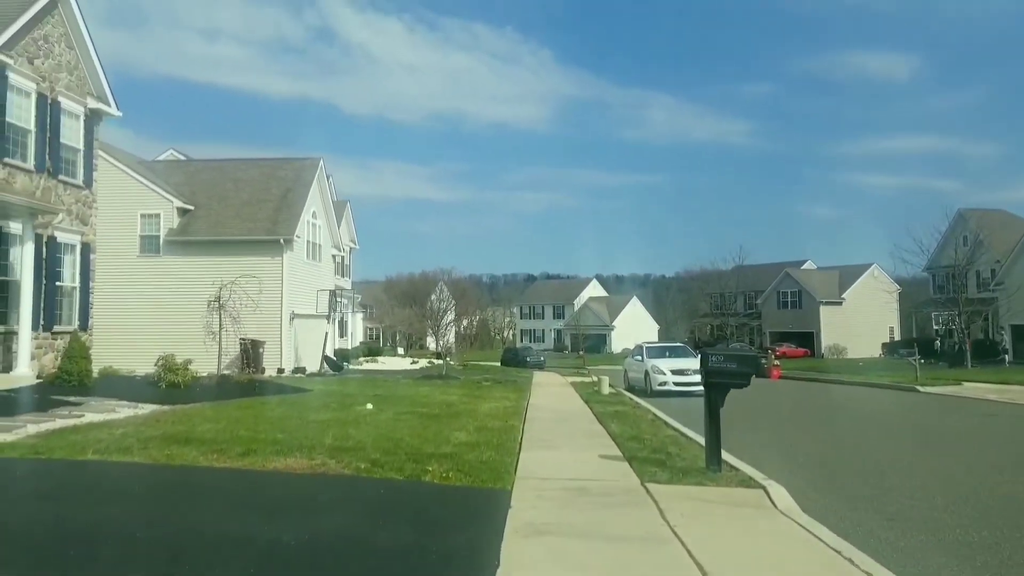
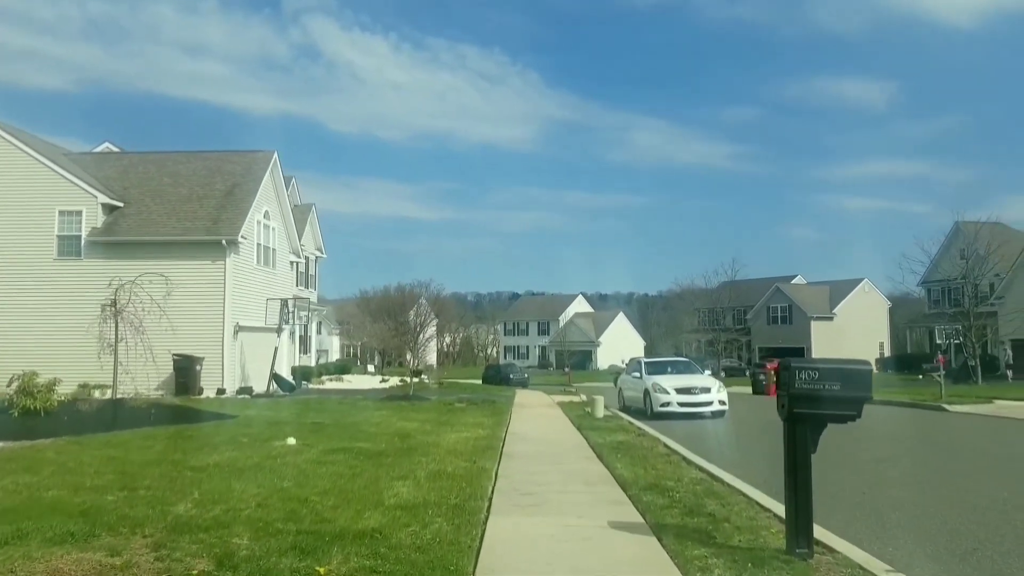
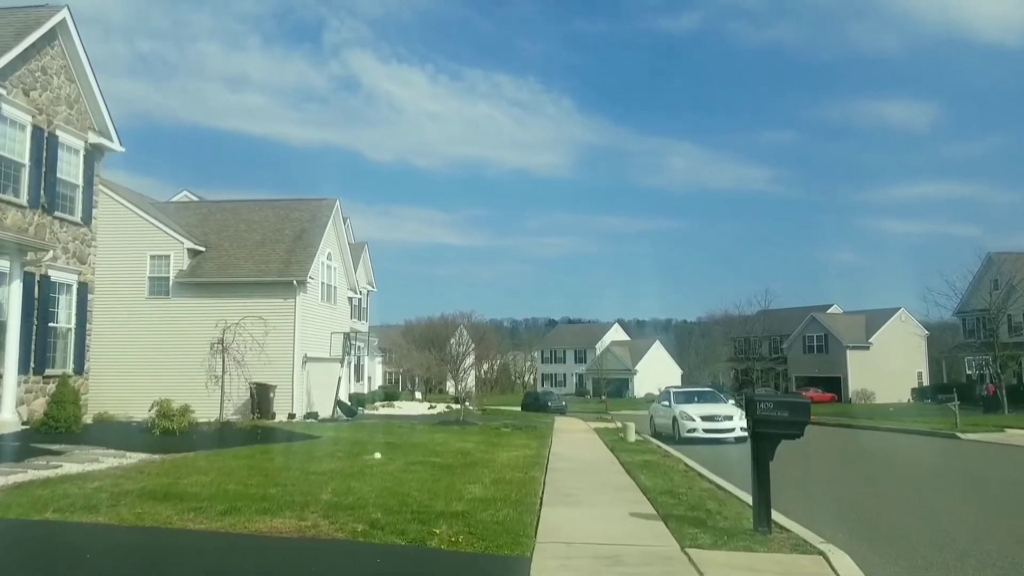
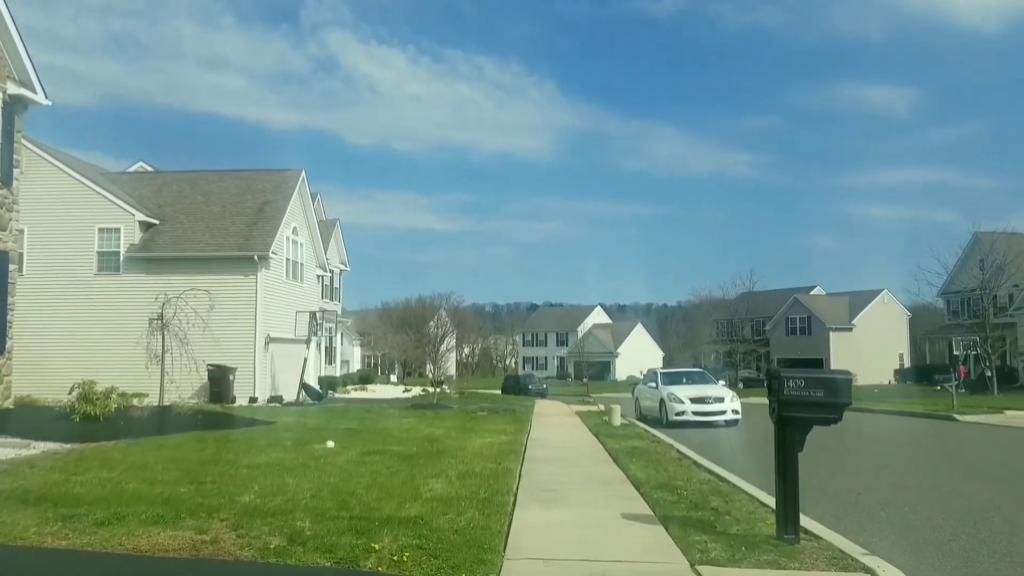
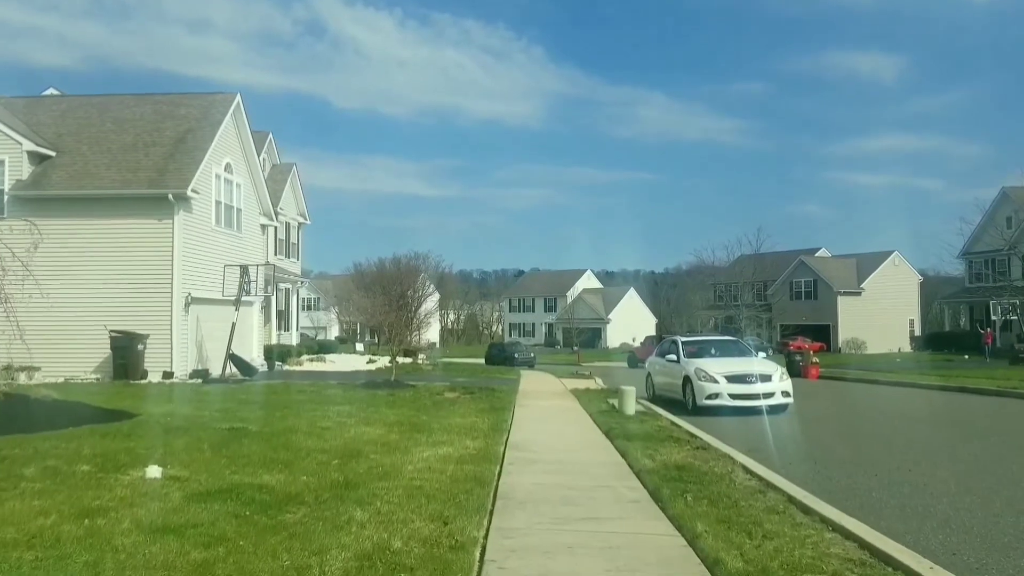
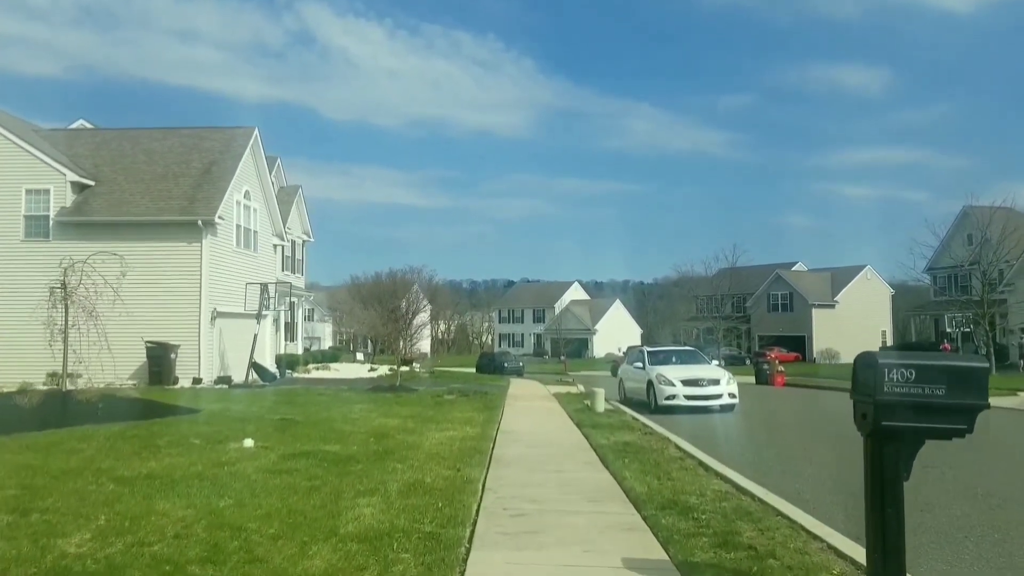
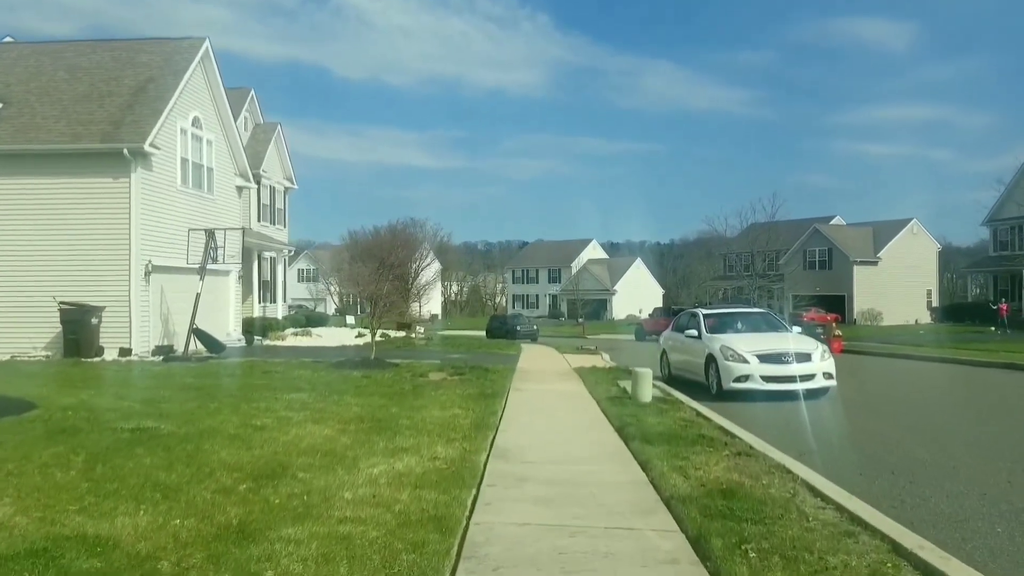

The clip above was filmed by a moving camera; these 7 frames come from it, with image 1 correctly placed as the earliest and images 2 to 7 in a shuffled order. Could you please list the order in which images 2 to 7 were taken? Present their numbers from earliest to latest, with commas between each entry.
3, 4, 2, 6, 5, 7
